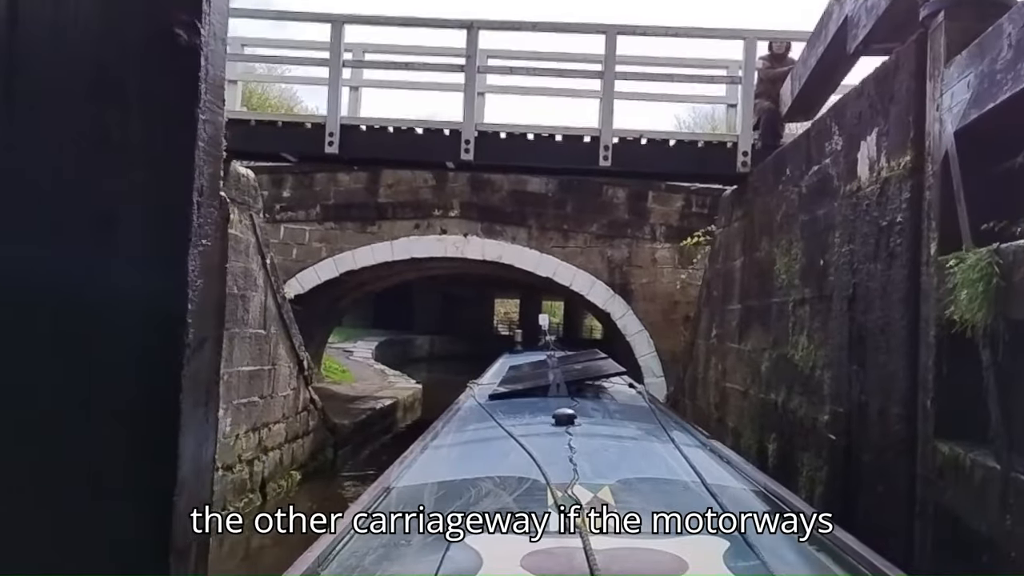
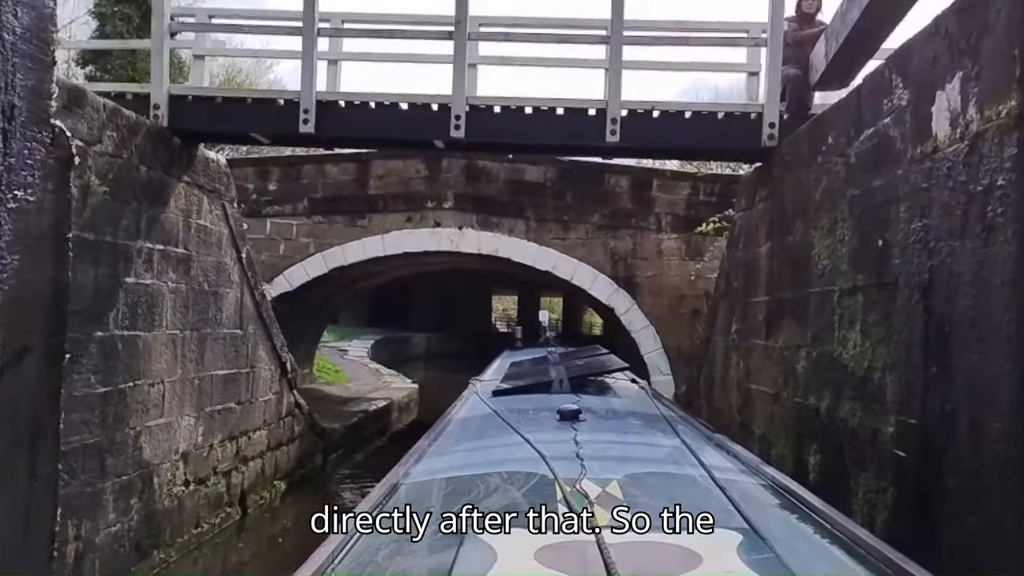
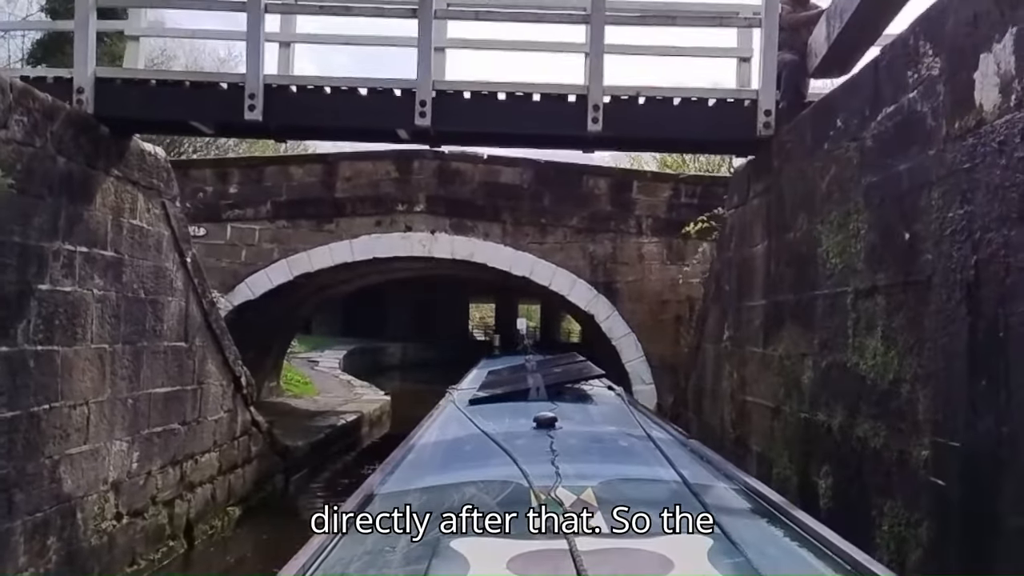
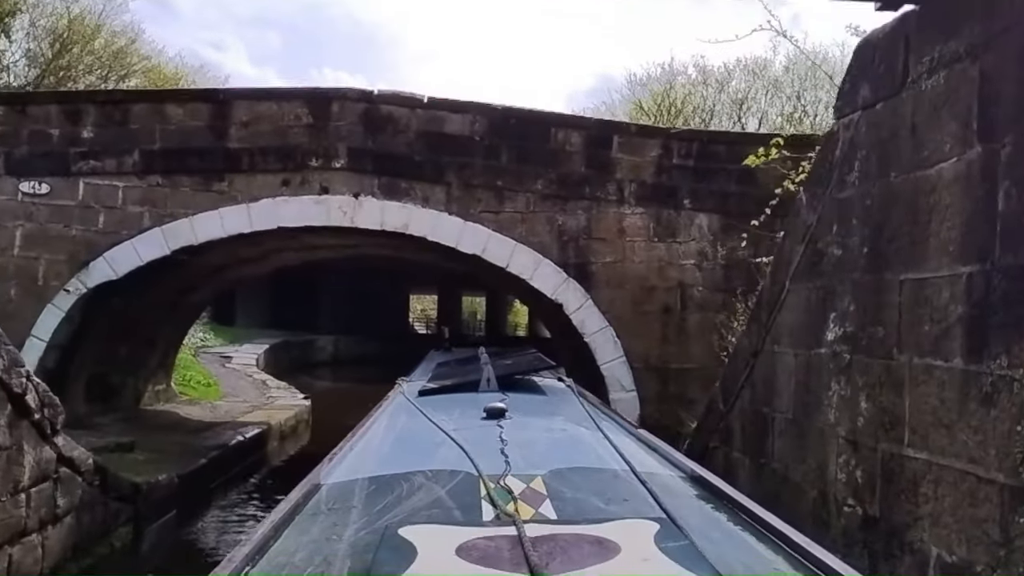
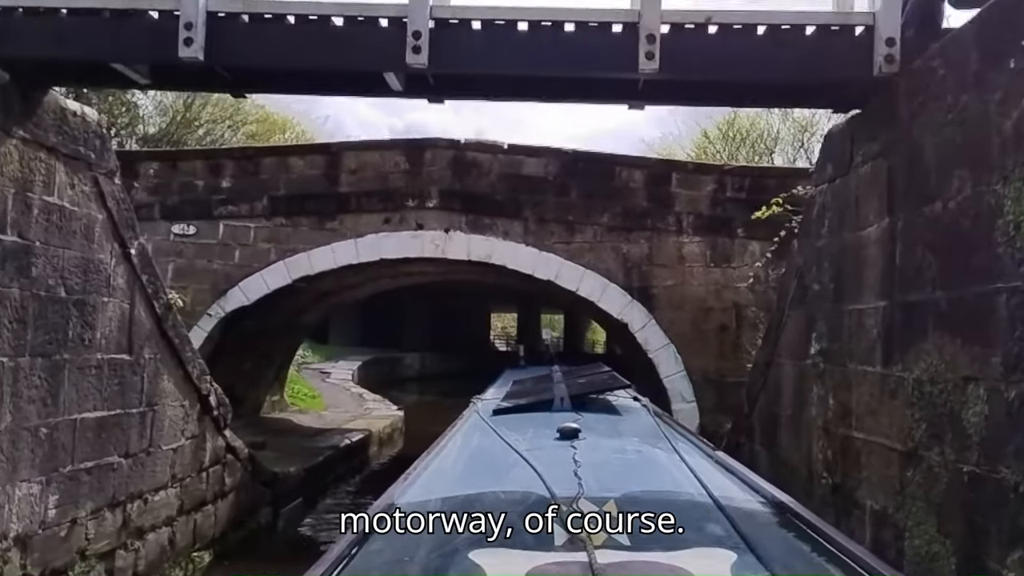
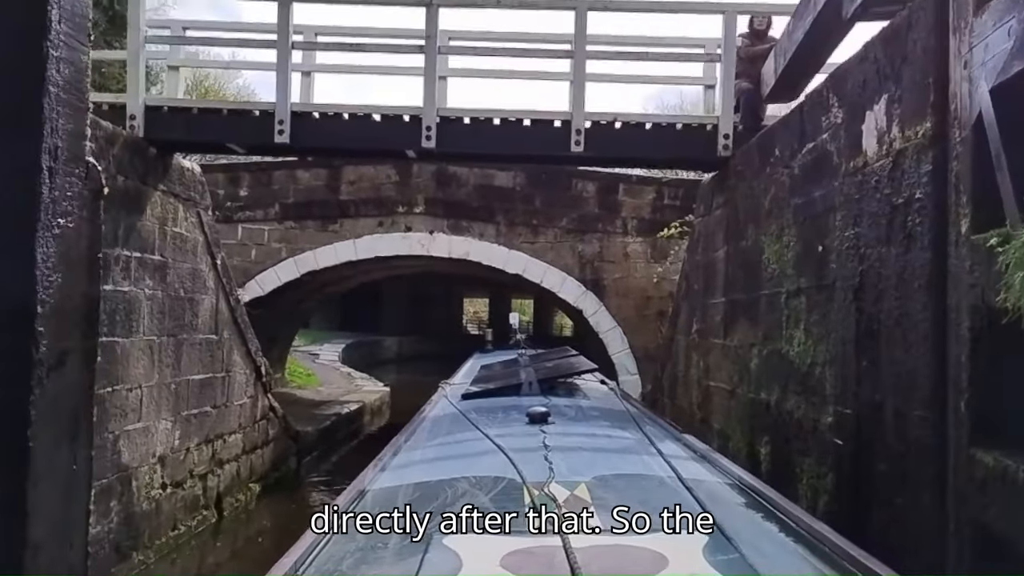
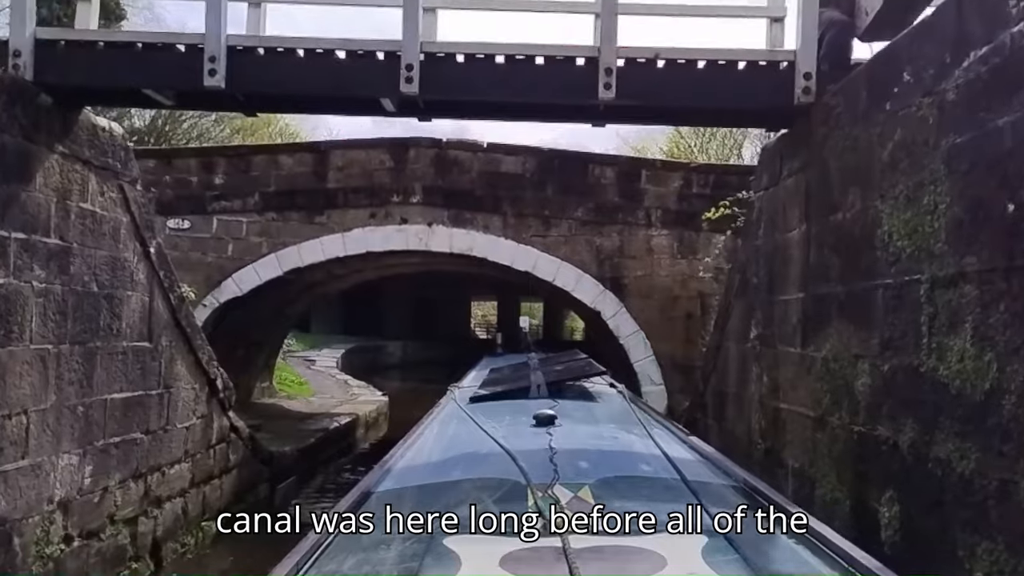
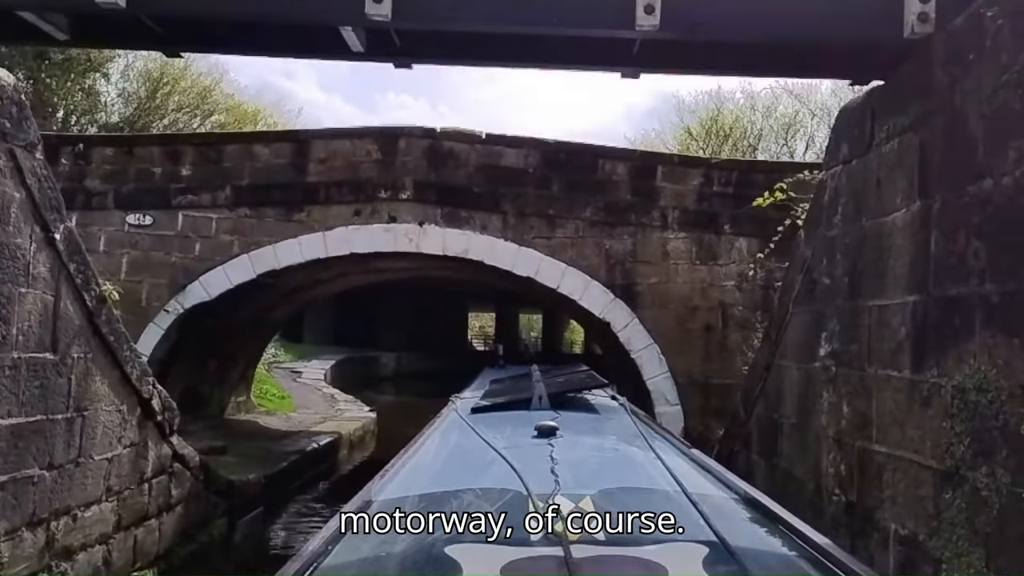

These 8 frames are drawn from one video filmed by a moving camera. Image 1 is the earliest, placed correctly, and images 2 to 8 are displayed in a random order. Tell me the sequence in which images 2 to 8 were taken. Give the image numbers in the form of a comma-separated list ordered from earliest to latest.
6, 2, 3, 7, 5, 8, 4
